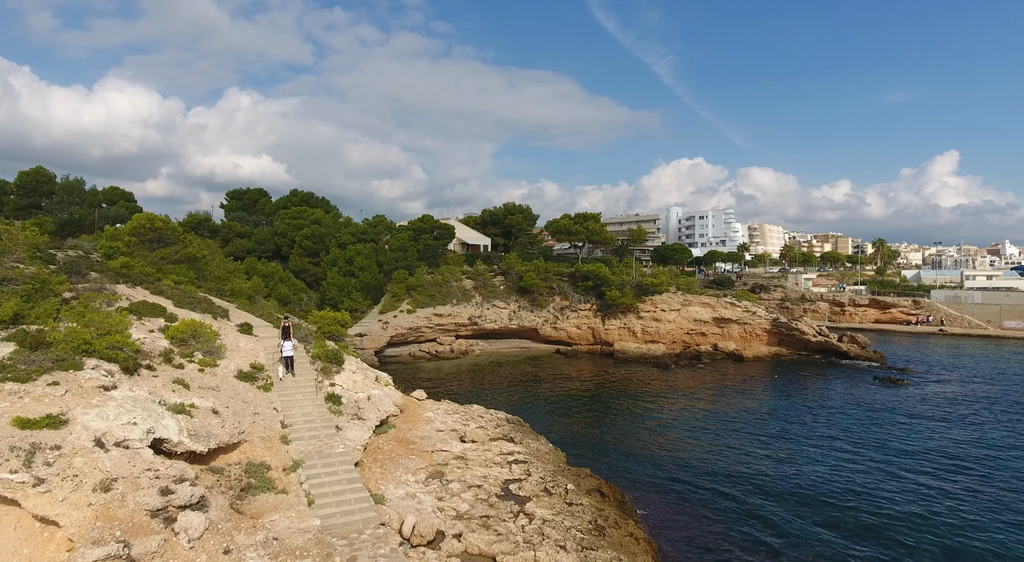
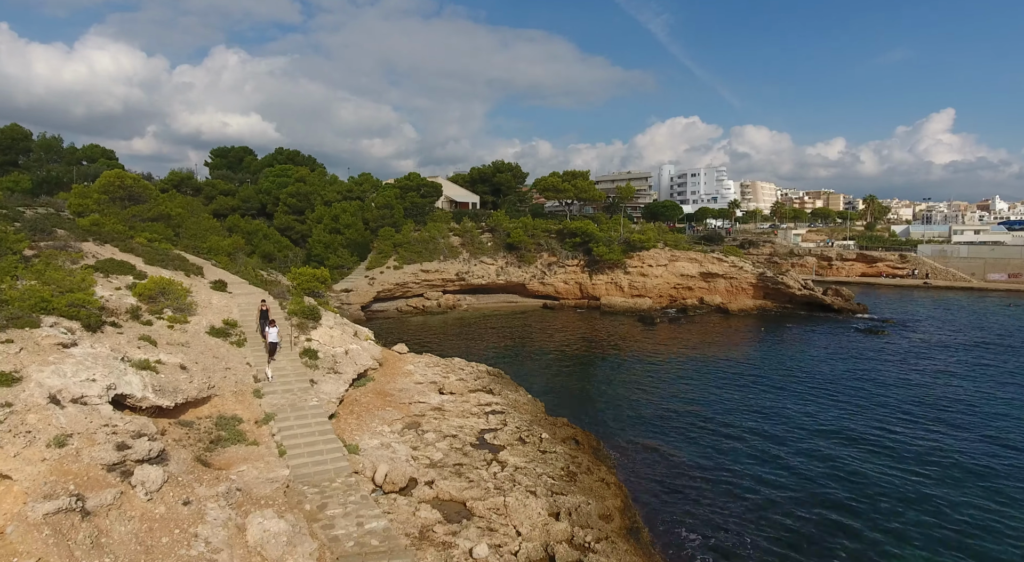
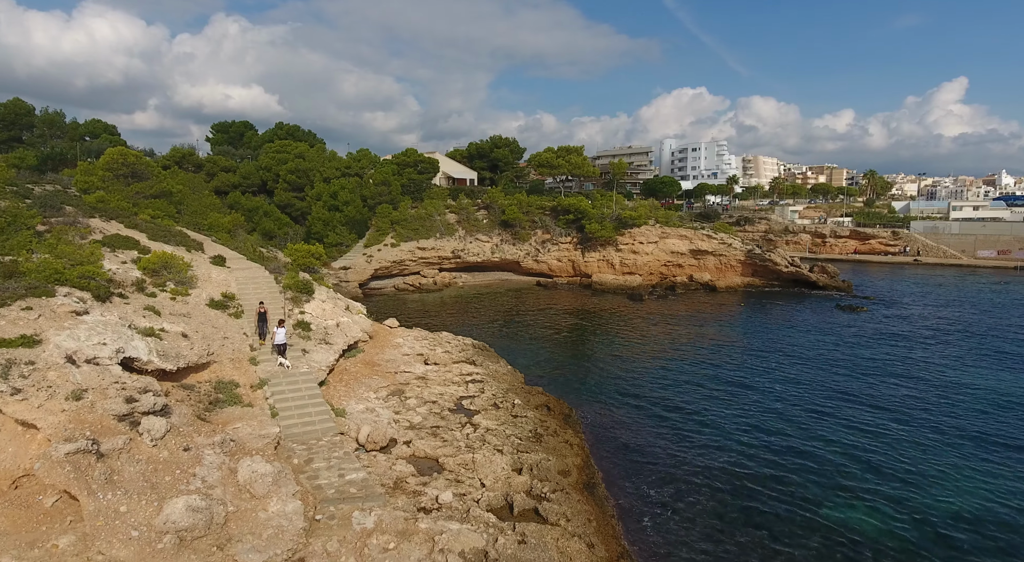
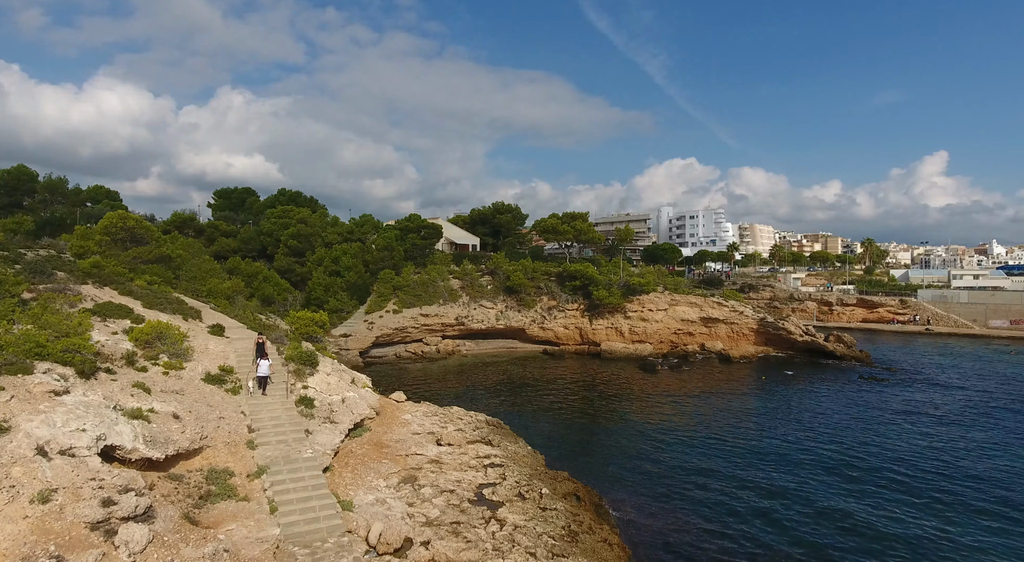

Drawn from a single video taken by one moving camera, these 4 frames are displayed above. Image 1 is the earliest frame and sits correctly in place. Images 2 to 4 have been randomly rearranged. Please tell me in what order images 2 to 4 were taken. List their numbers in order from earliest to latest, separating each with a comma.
4, 2, 3
